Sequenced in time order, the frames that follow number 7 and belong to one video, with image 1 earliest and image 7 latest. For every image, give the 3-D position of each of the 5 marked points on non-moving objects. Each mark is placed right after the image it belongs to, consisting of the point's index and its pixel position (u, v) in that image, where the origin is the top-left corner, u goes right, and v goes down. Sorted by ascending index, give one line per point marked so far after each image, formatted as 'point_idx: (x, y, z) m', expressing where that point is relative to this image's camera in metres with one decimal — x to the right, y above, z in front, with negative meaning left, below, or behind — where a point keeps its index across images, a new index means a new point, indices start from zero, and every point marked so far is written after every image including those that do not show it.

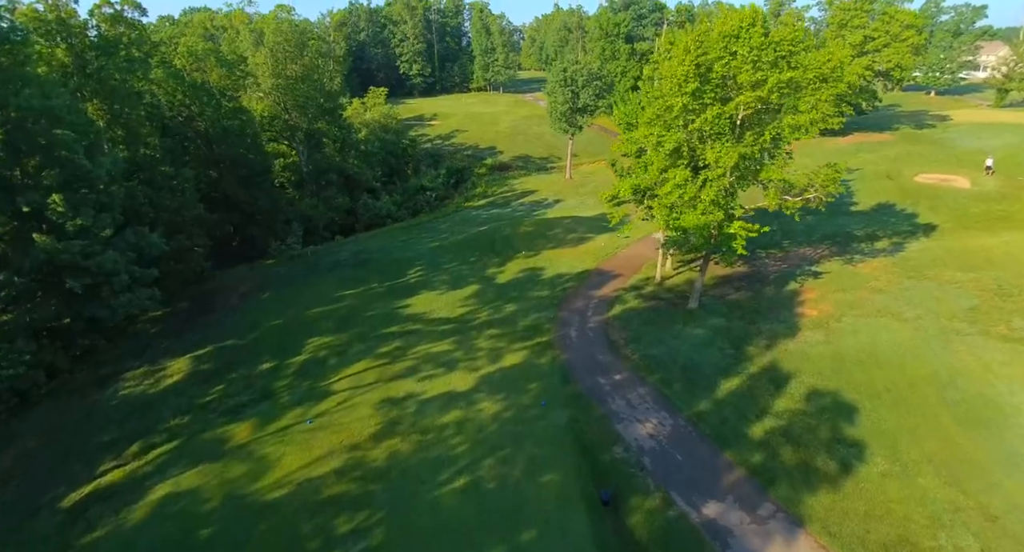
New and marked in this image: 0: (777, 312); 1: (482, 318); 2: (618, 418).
0: (+8.9, -1.2, +18.6) m
1: (-1.1, -1.5, +19.8) m
2: (+2.6, -3.5, +13.5) m
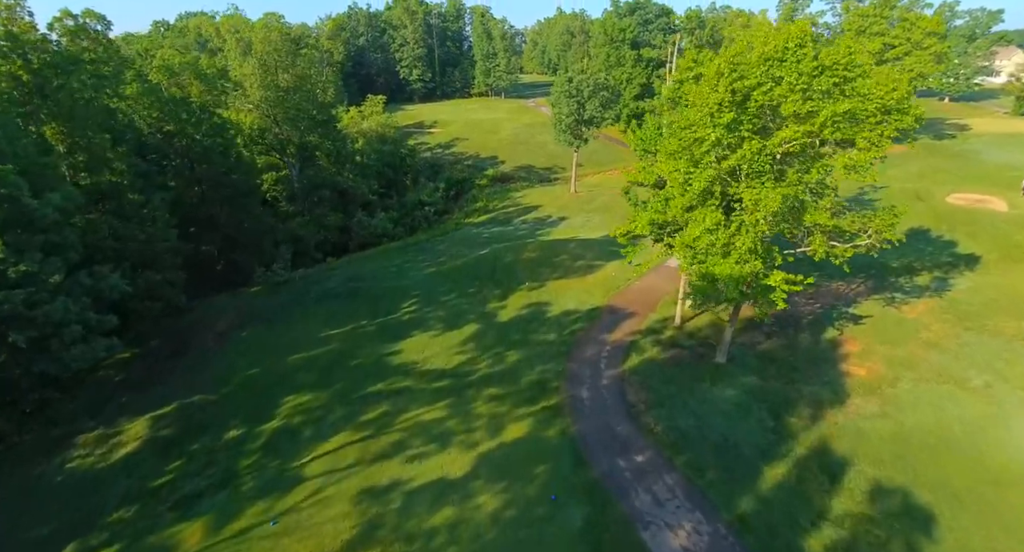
0: (+9.0, -2.8, +16.3) m
1: (-1.0, -3.0, +17.5) m
2: (+2.7, -5.0, +11.2) m
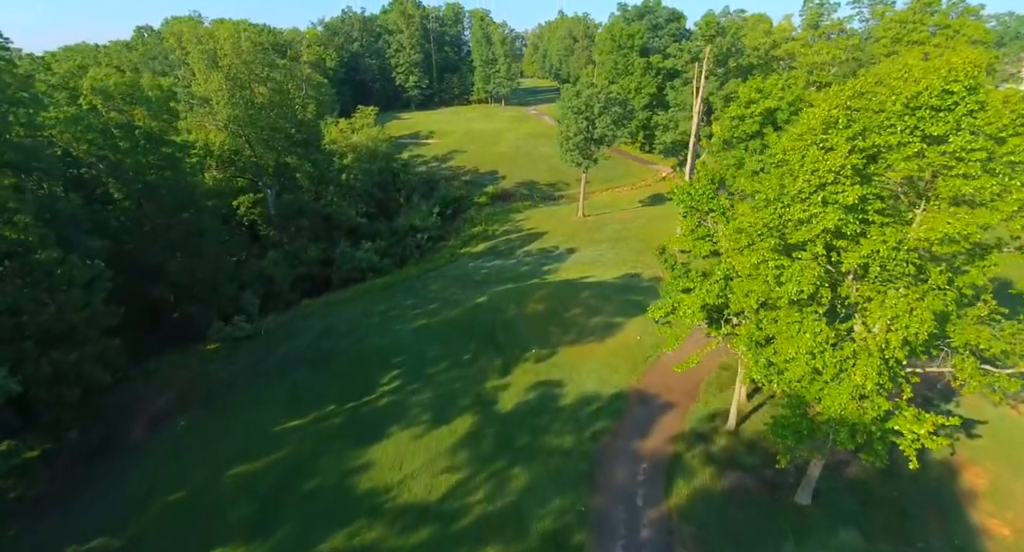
0: (+9.2, -5.2, +11.9) m
1: (-0.8, -5.5, +13.1) m
2: (+2.8, -7.4, +6.7) m
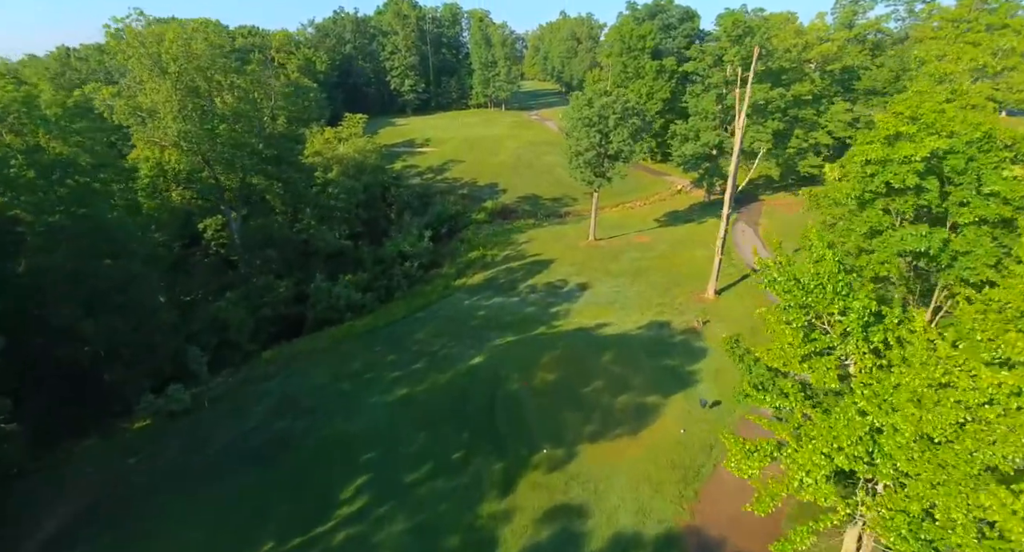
0: (+9.3, -7.4, +6.8) m
1: (-0.7, -7.7, +8.0) m
2: (+2.9, -9.6, +1.7) m
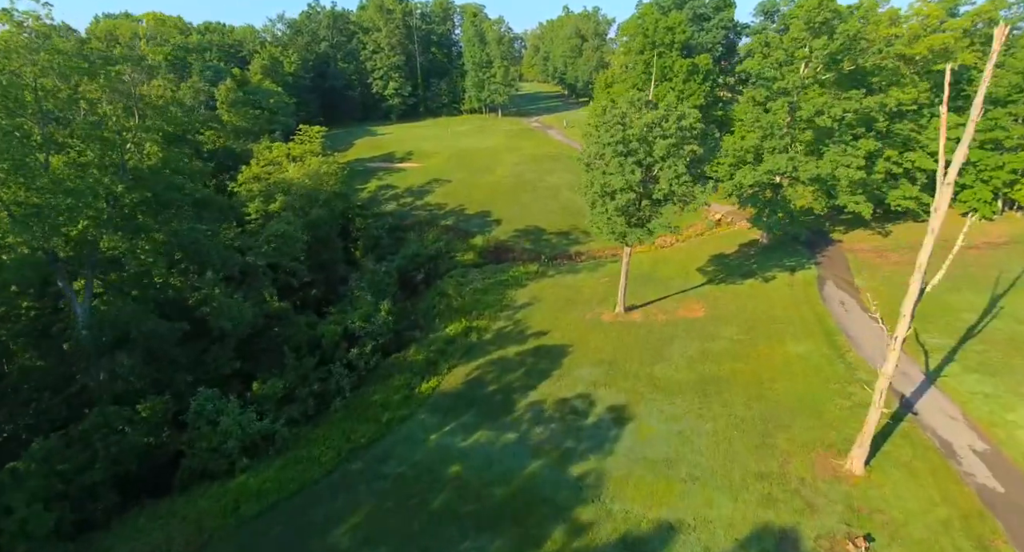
0: (+9.1, -11.5, -4.5) m
1: (-0.9, -11.8, -3.3) m
2: (+2.8, -13.7, -9.6) m
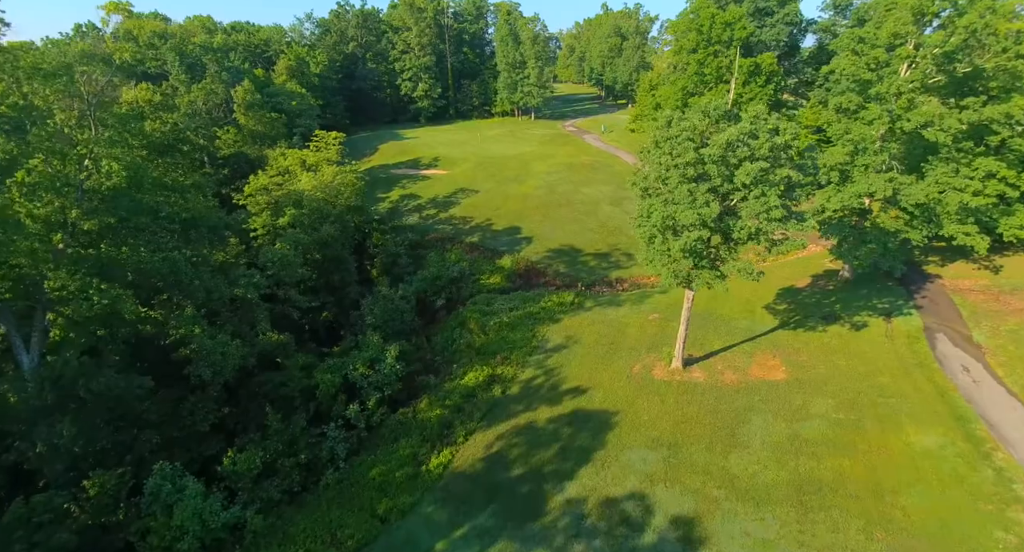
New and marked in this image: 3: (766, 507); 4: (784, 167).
0: (+8.5, -13.4, -9.5) m
1: (-1.4, -13.5, -7.7) m
2: (+1.9, -15.5, -14.3) m
3: (+6.7, -6.2, +14.5) m
4: (+8.1, +3.4, +17.1) m
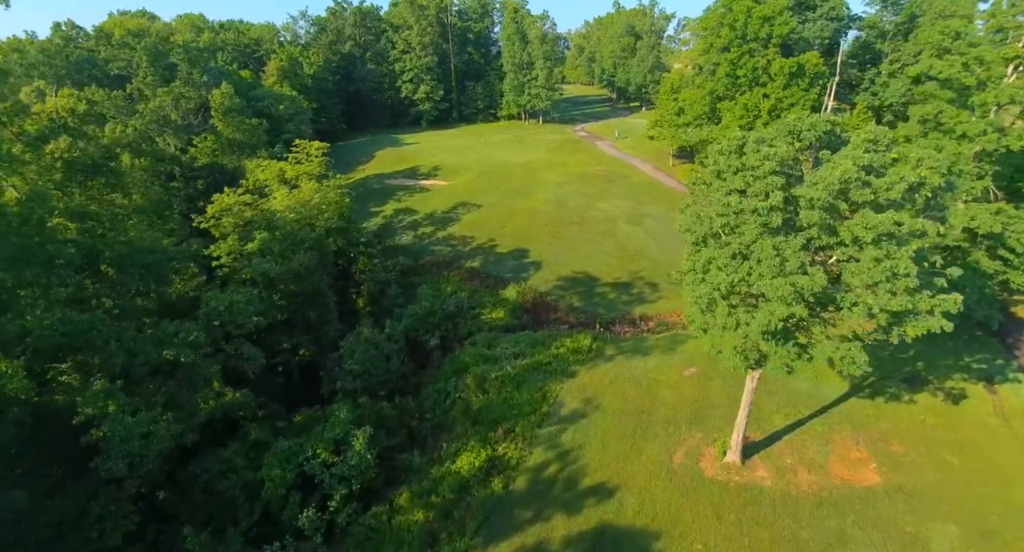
0: (+8.3, -15.3, -14.6) m
1: (-1.6, -15.4, -12.7) m
2: (+1.6, -17.4, -19.3) m
3: (+6.8, -8.2, +9.4) m
4: (+8.2, +1.4, +12.0) m
